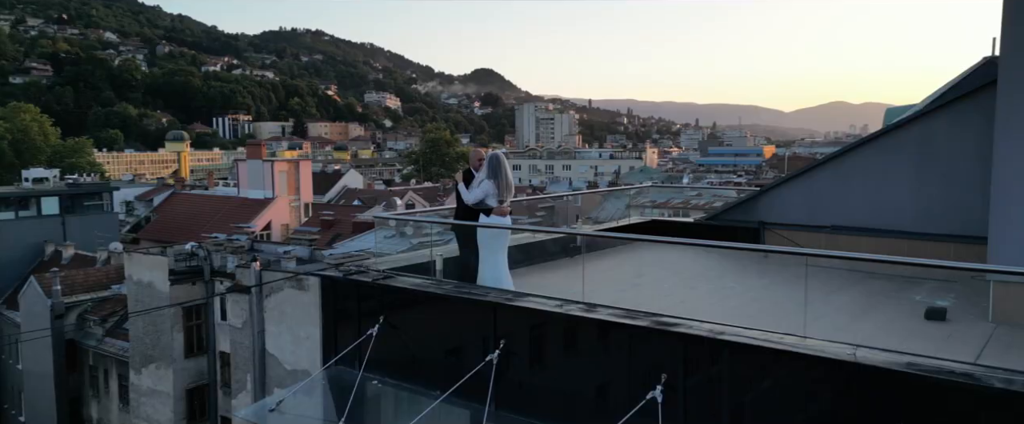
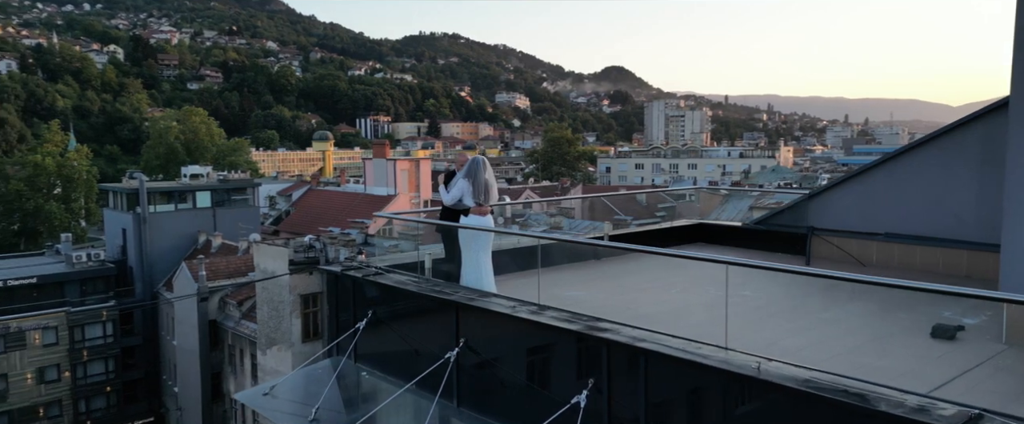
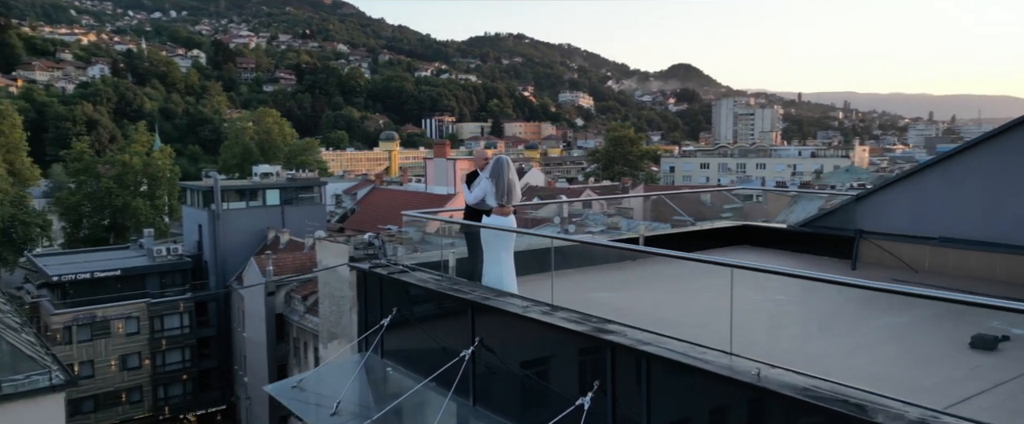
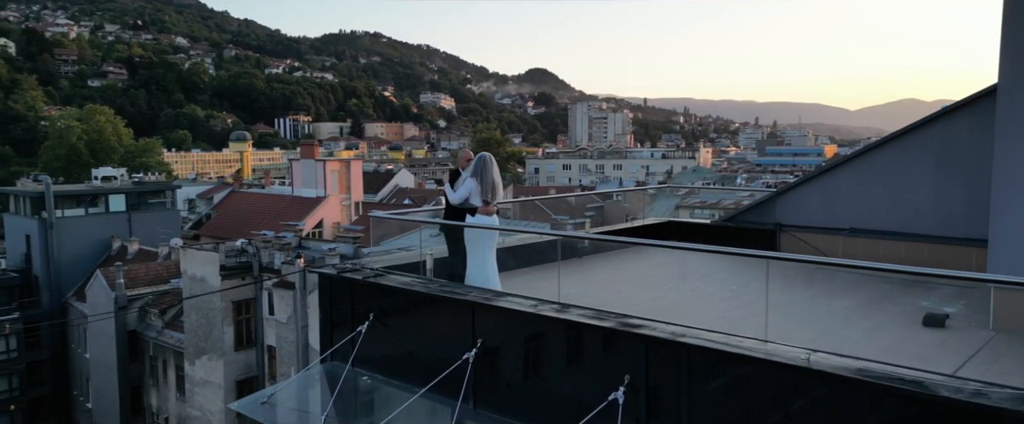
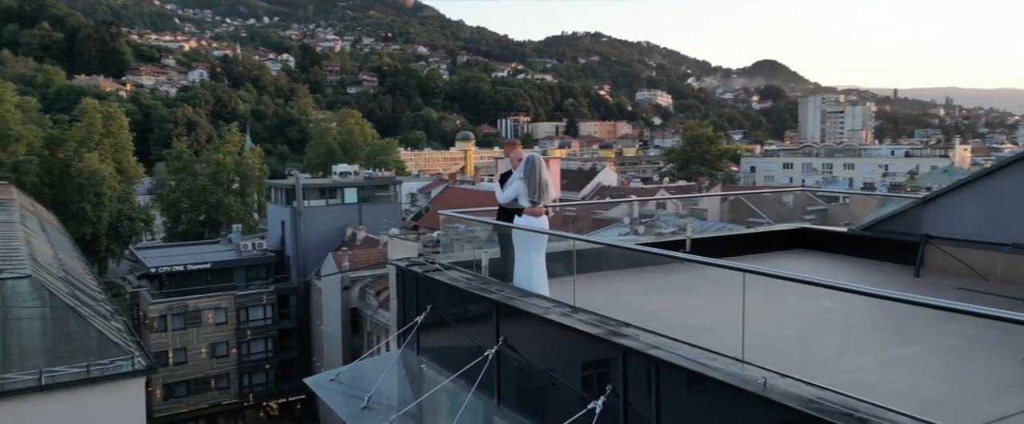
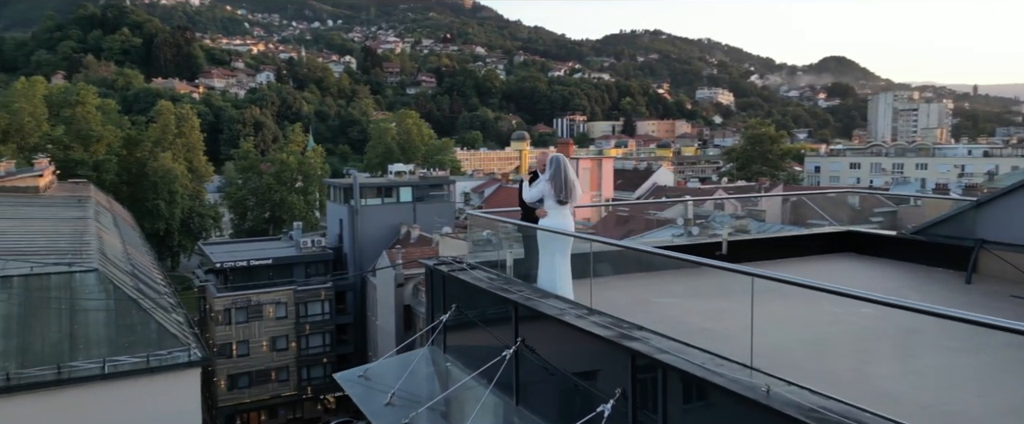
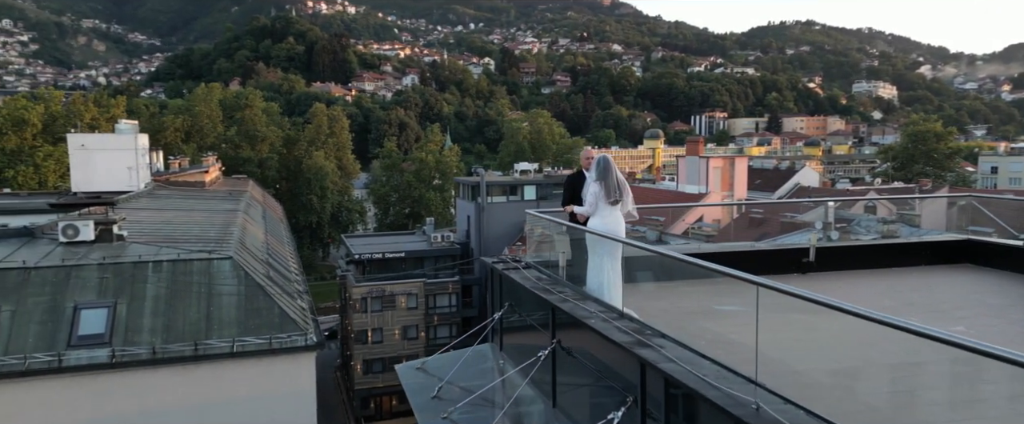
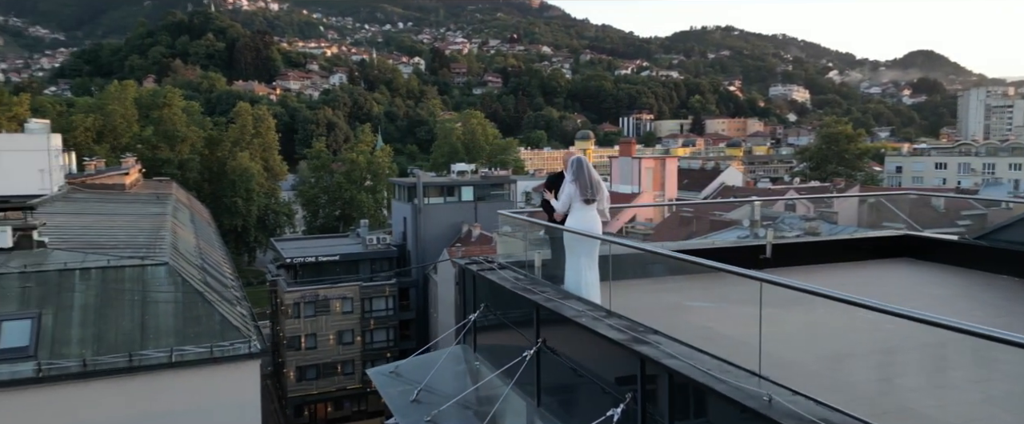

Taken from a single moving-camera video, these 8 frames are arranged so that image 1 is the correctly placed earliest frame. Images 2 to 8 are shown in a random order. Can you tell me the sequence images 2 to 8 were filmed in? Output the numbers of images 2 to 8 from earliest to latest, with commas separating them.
4, 2, 3, 5, 6, 8, 7
